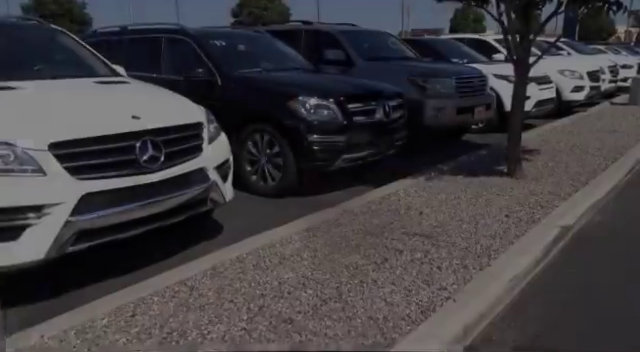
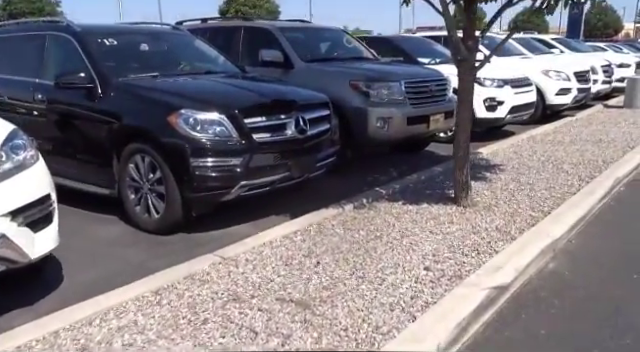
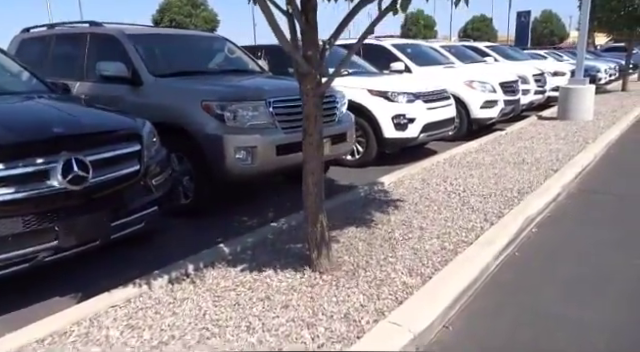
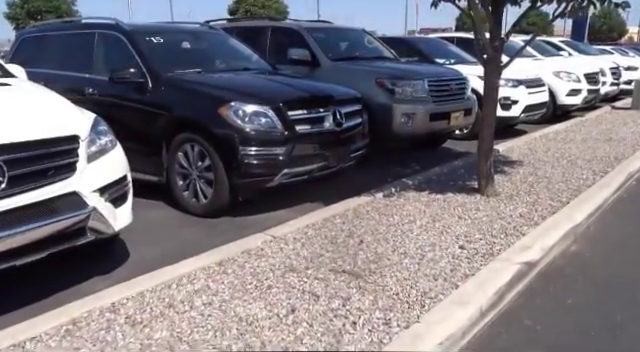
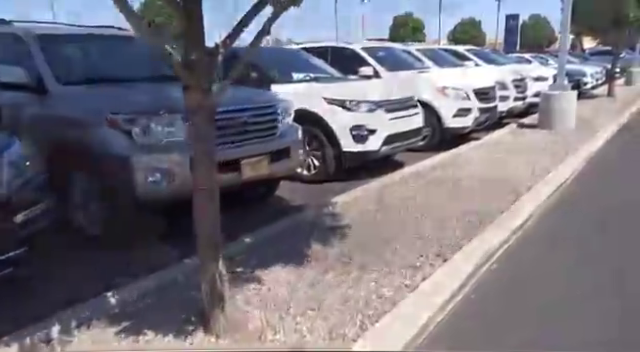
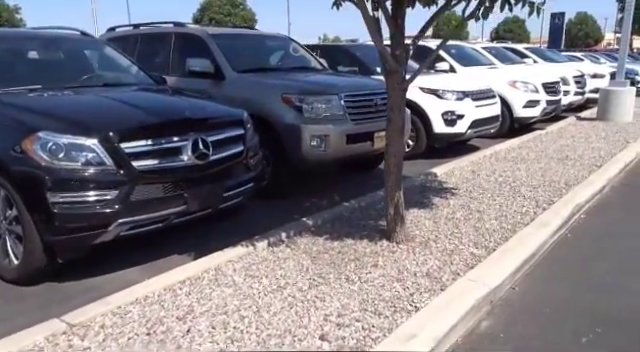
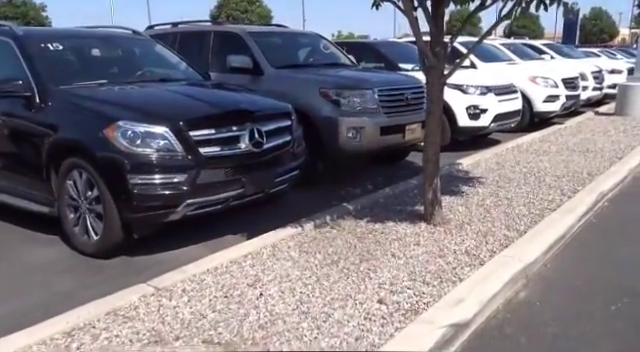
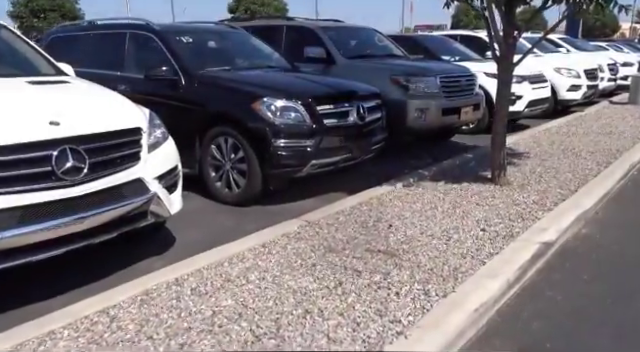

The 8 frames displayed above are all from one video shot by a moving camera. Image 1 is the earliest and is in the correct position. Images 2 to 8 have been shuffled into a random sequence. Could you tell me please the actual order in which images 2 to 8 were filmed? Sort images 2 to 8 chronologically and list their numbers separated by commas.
8, 4, 2, 7, 6, 3, 5
